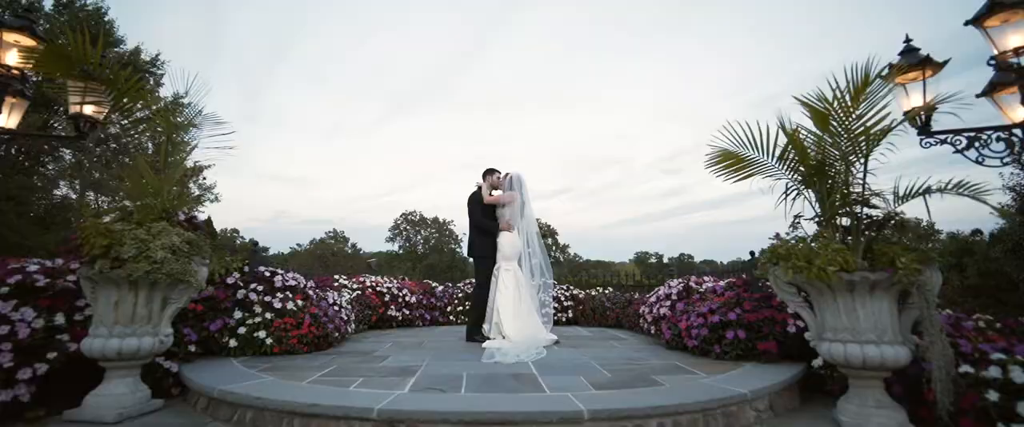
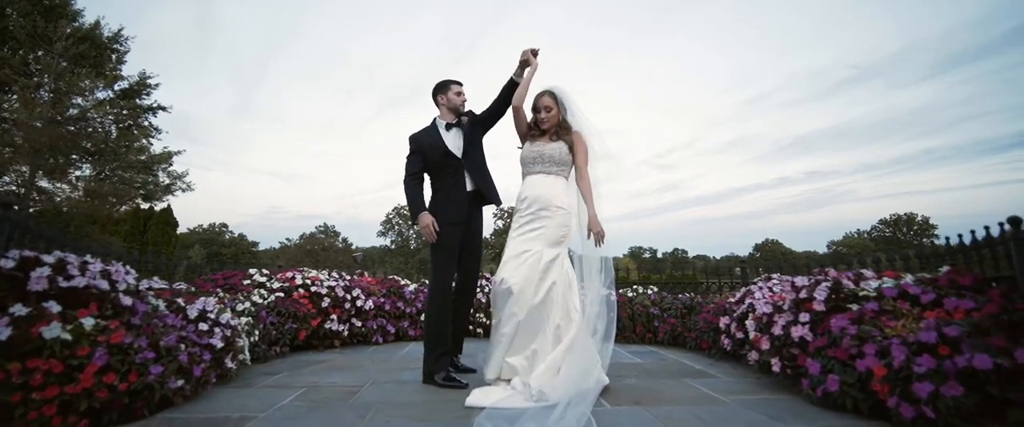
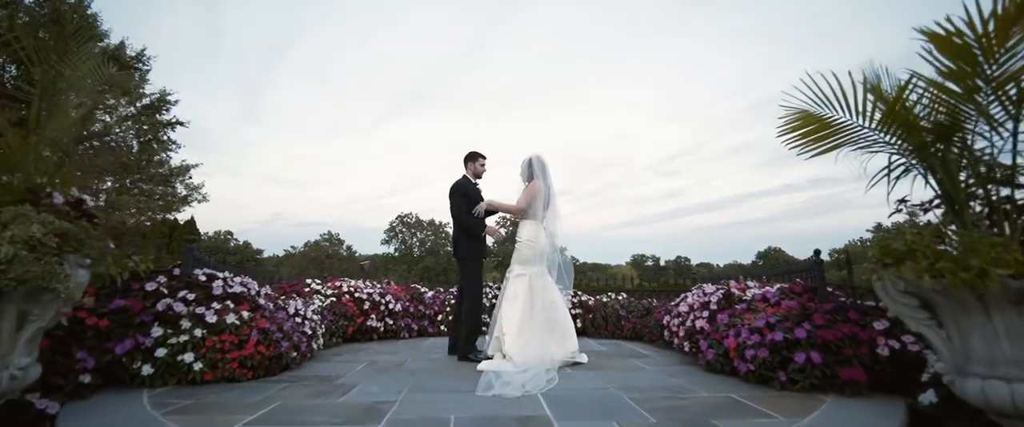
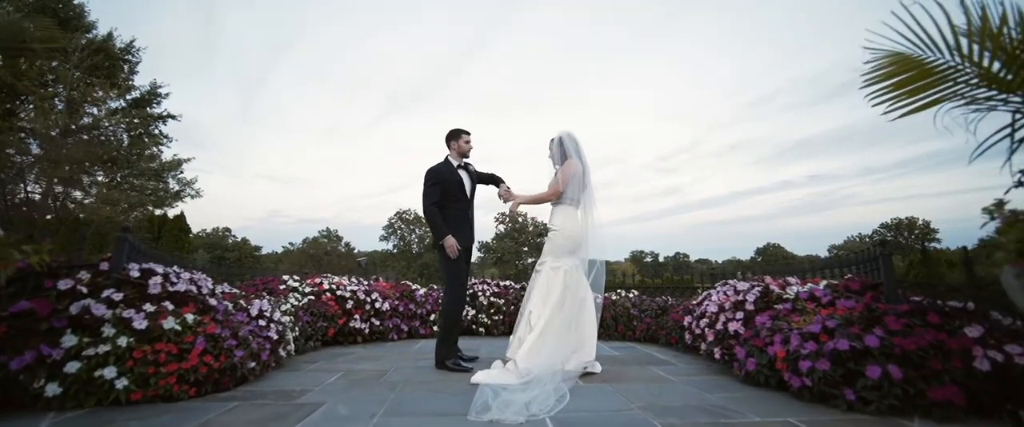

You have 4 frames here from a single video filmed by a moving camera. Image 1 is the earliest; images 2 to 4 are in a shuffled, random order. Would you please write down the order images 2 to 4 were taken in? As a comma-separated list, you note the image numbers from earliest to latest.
3, 4, 2
